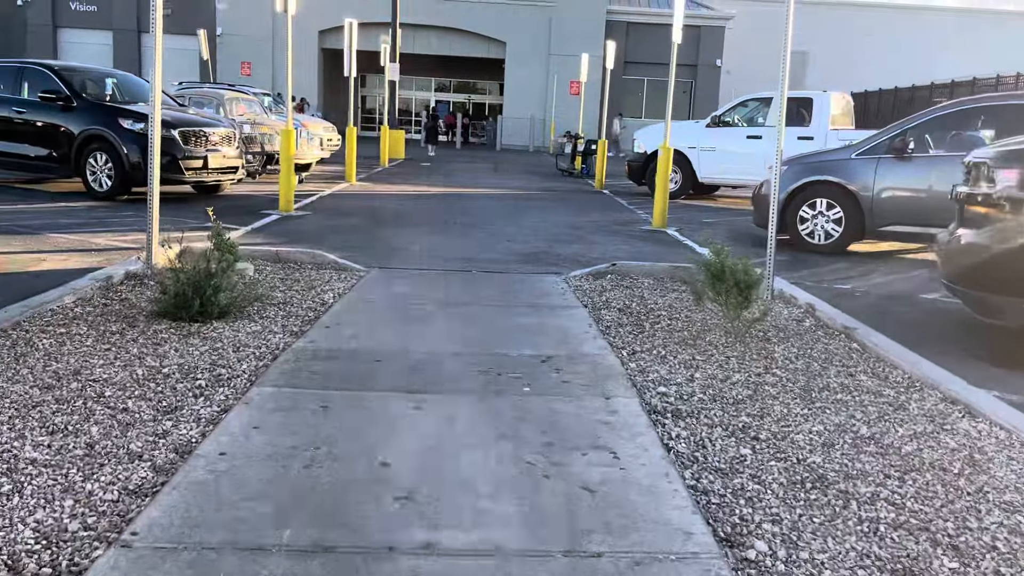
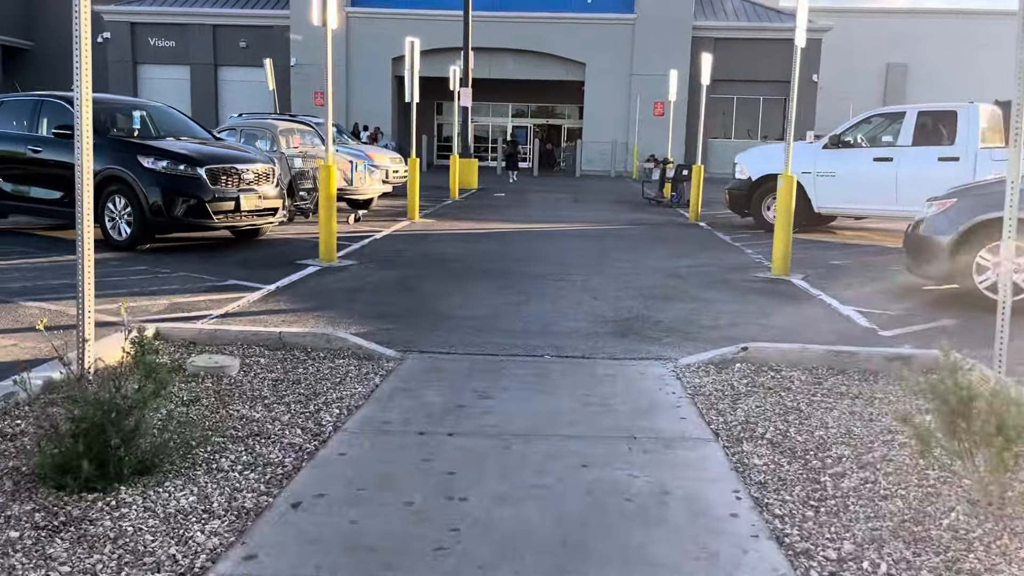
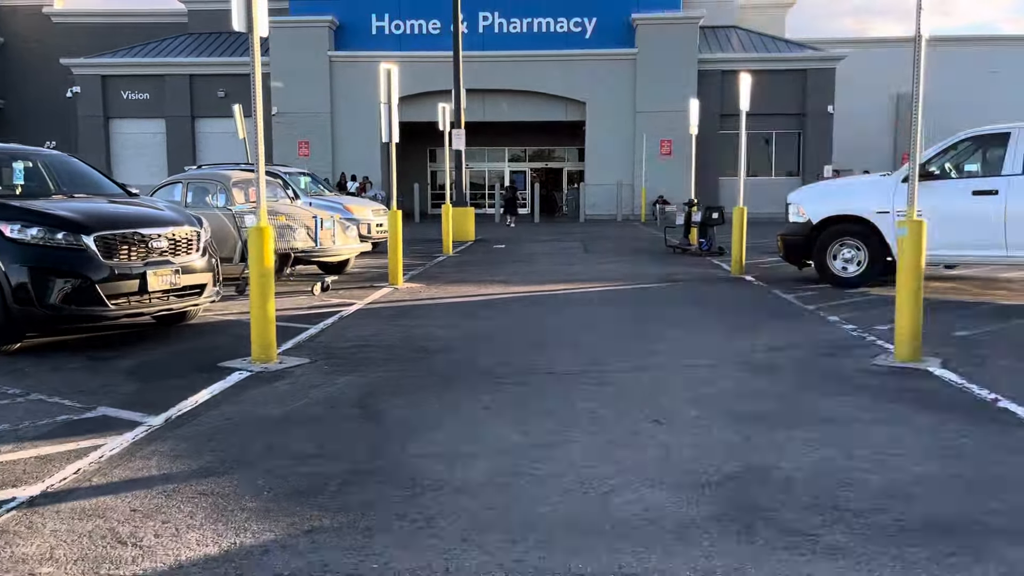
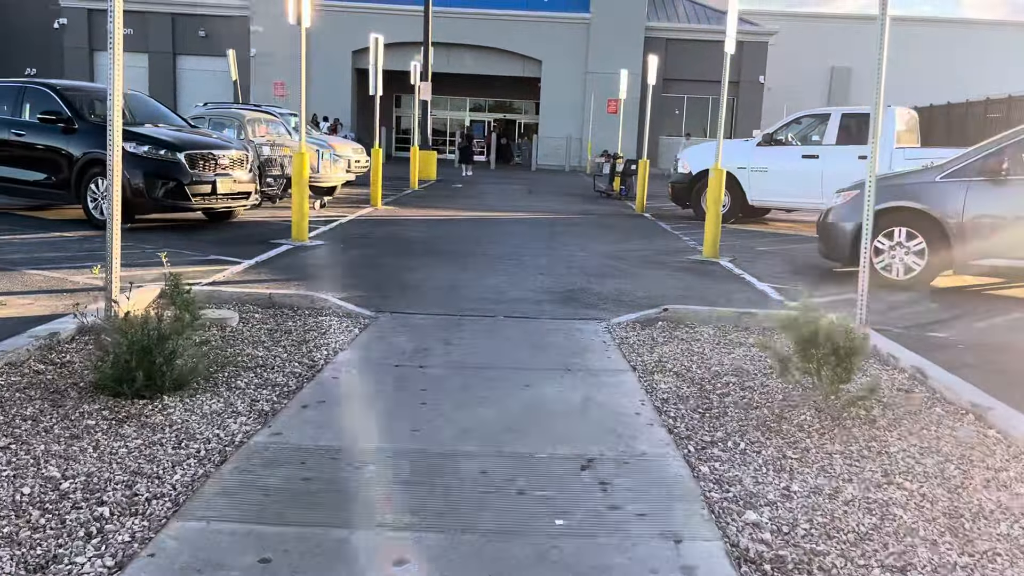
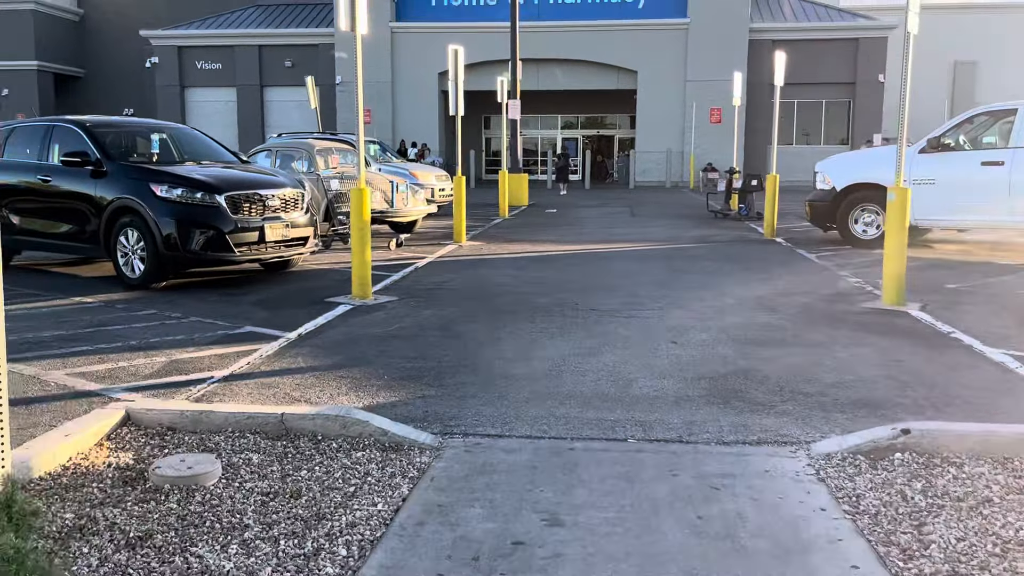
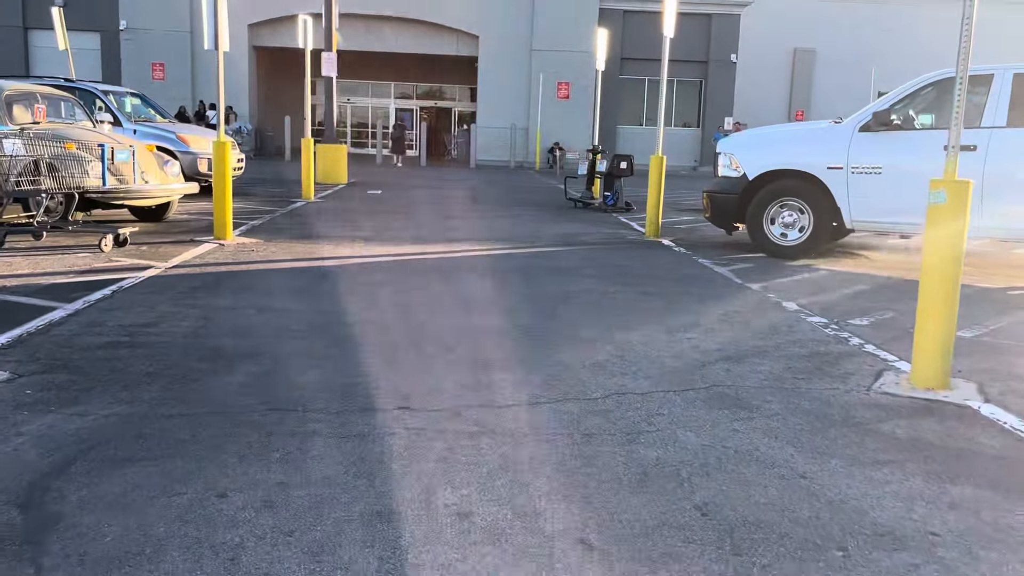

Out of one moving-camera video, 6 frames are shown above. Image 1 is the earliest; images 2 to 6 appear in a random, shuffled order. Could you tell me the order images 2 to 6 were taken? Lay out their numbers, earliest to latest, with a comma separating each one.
4, 2, 5, 3, 6
